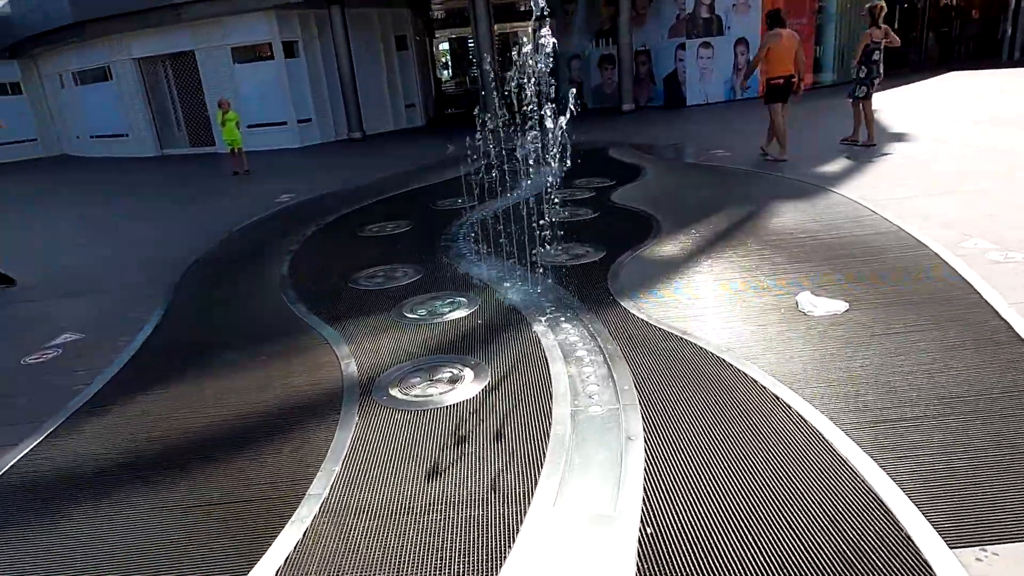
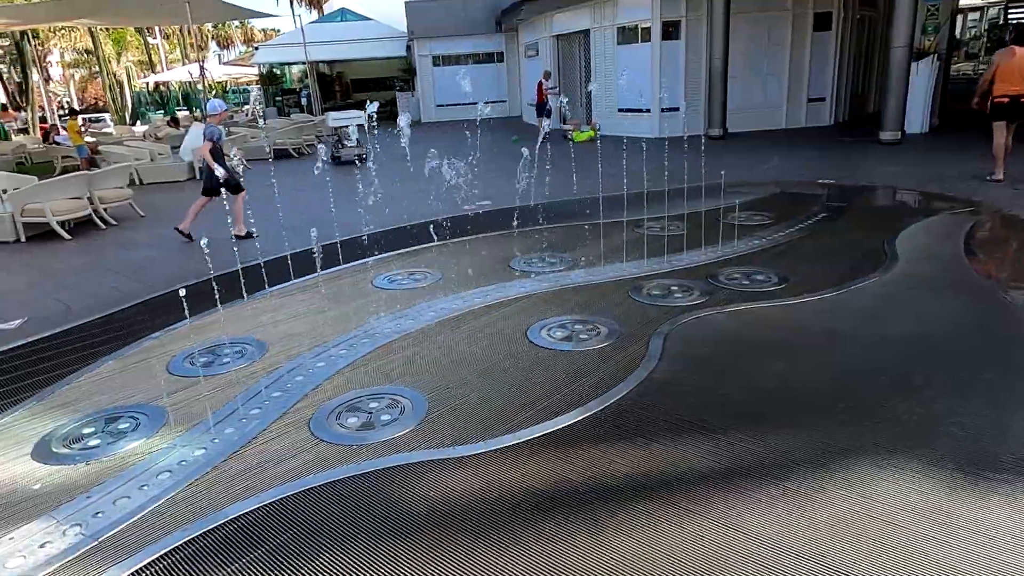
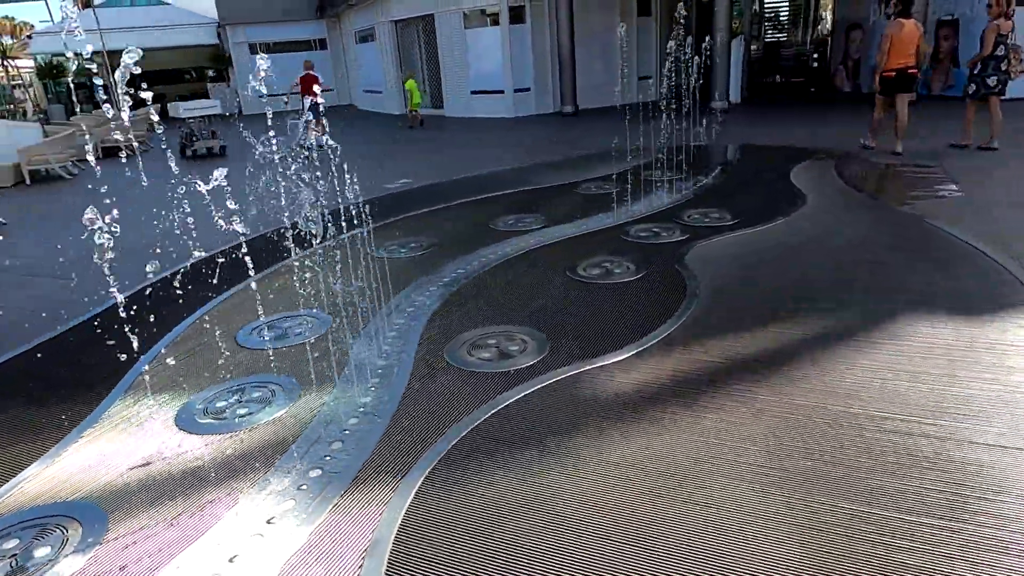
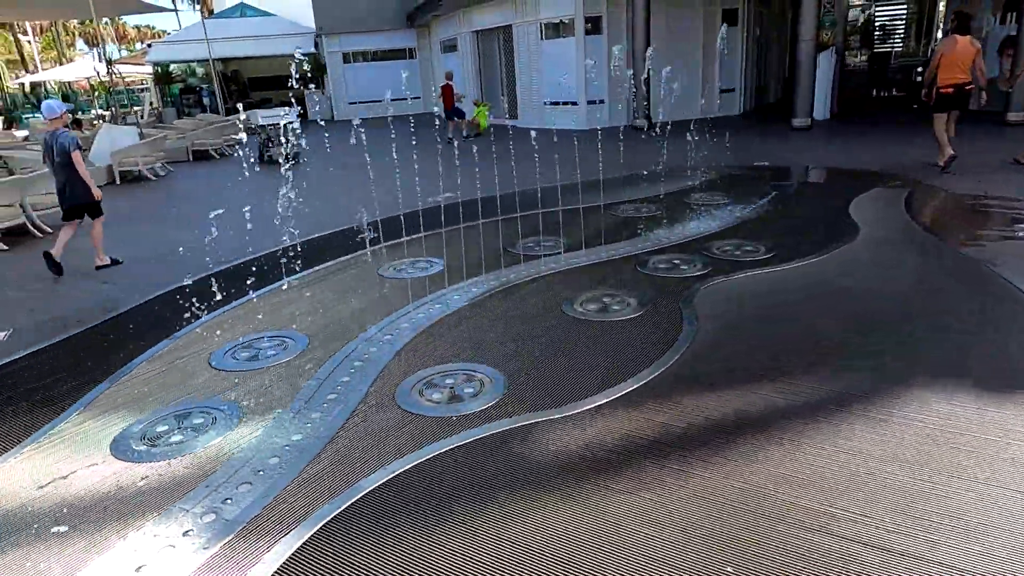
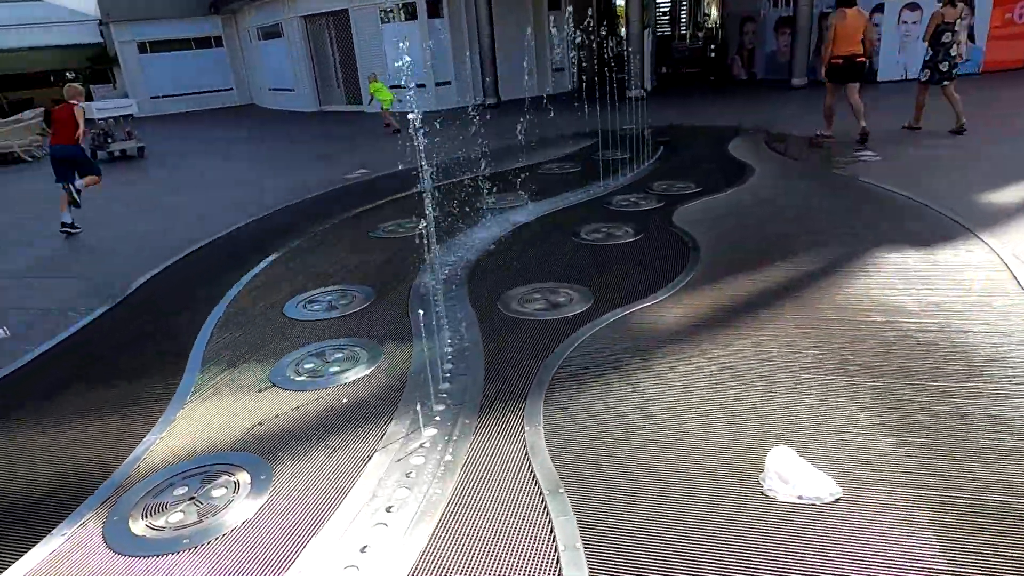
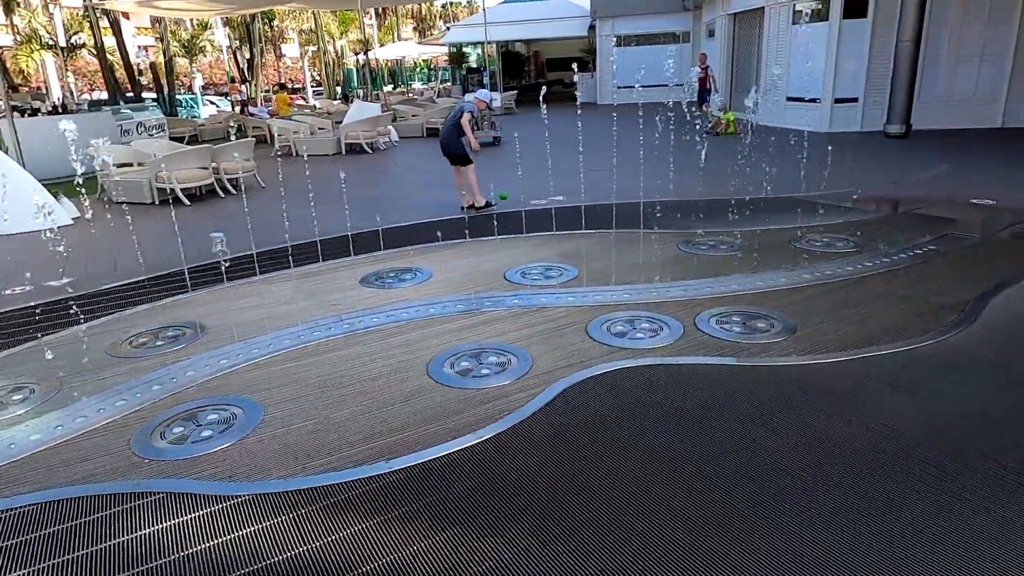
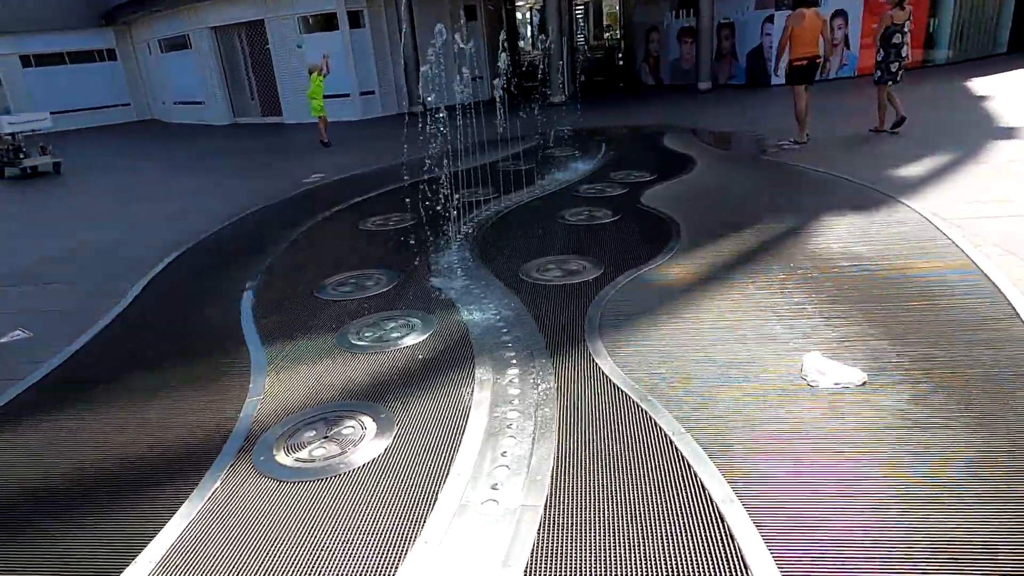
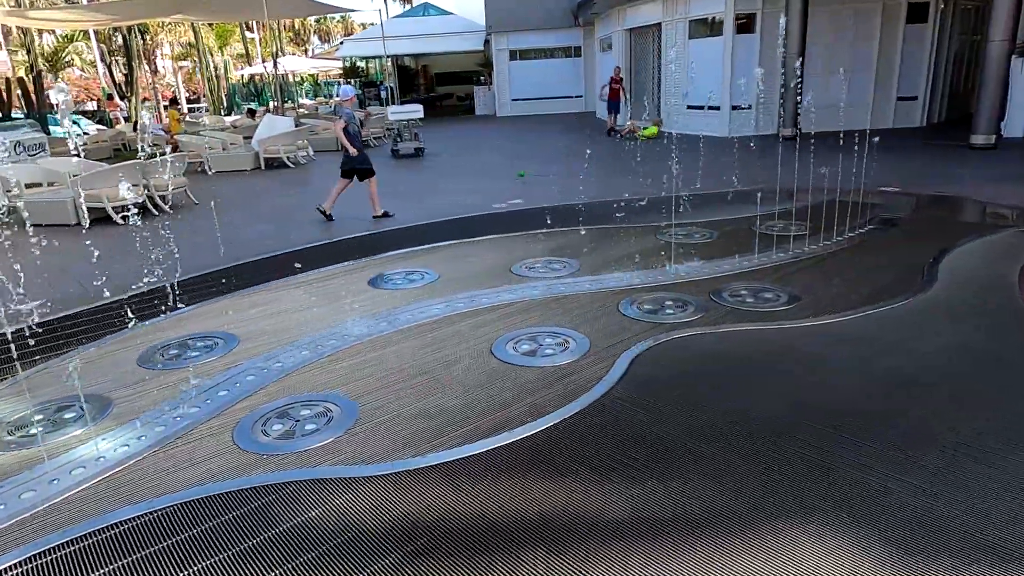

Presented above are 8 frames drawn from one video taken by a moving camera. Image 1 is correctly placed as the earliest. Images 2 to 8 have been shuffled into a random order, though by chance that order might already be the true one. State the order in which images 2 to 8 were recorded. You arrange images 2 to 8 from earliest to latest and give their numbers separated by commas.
7, 5, 3, 4, 2, 8, 6
